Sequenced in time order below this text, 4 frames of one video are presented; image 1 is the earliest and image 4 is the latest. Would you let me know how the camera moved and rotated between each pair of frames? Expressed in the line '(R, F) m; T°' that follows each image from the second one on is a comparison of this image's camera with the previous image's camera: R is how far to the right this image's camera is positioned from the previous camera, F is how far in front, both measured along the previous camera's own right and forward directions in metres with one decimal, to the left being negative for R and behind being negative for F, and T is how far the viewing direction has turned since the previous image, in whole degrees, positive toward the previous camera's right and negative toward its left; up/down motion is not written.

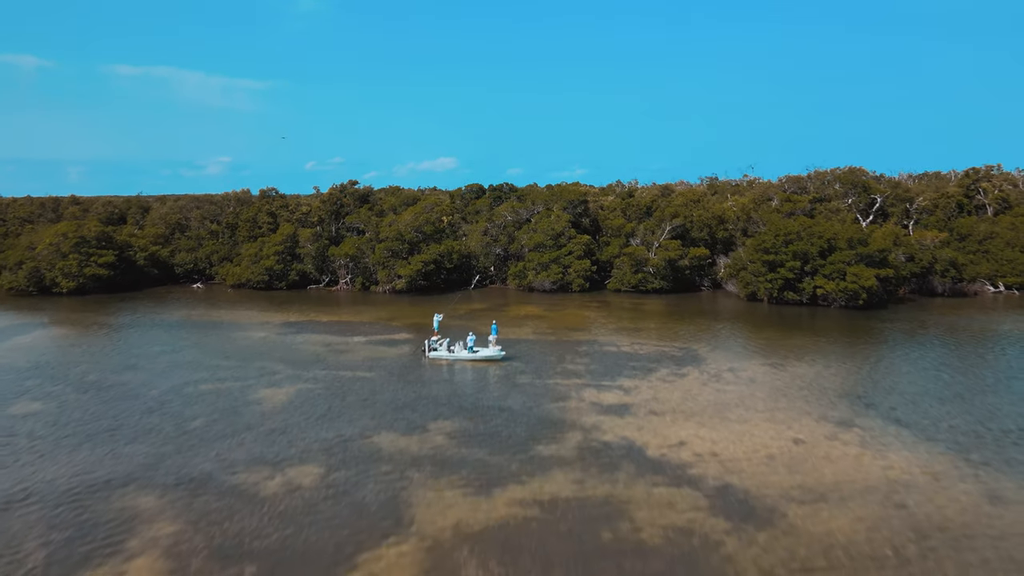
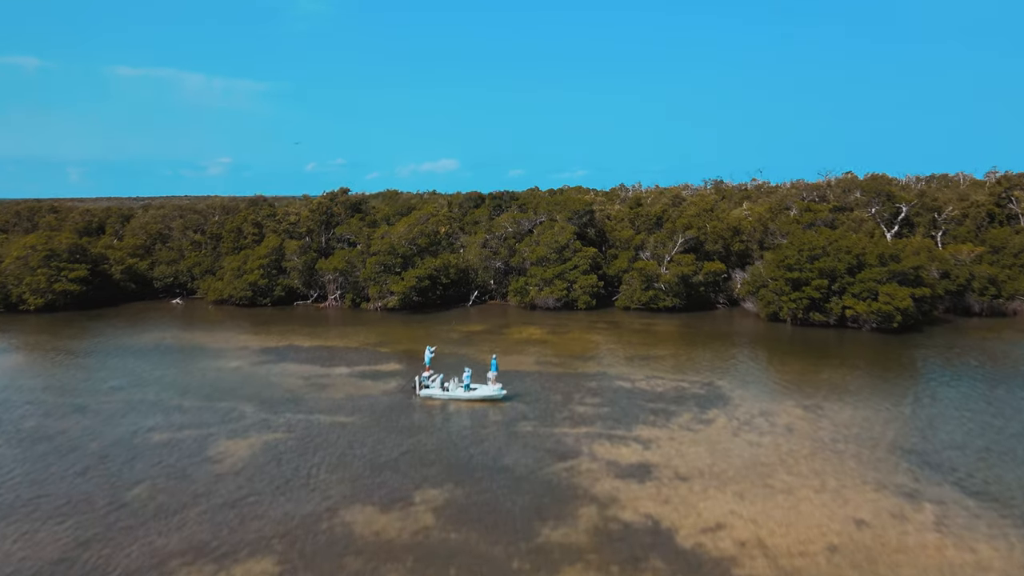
(0.0, +2.5) m; 0°
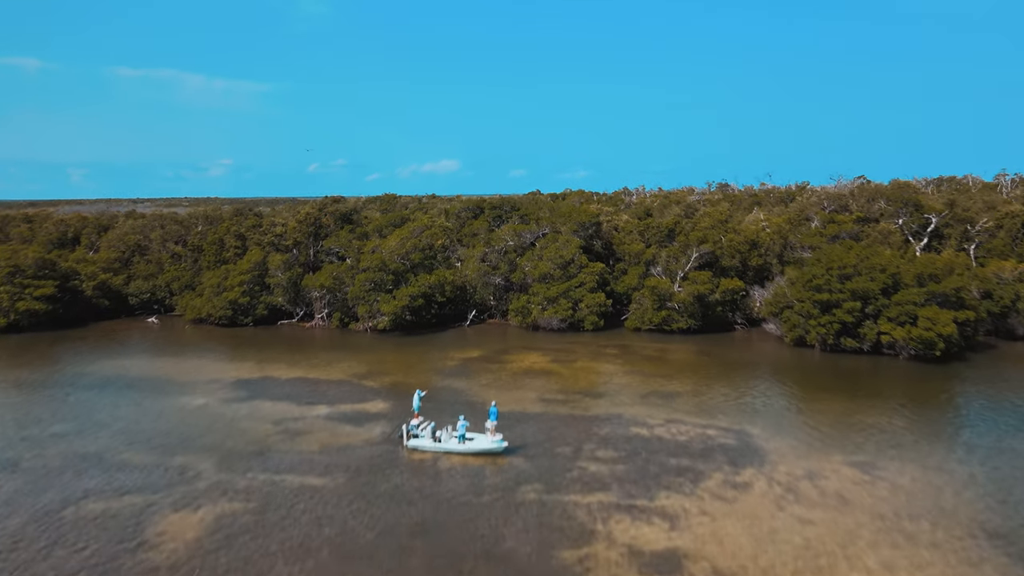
(0.0, +2.6) m; 0°
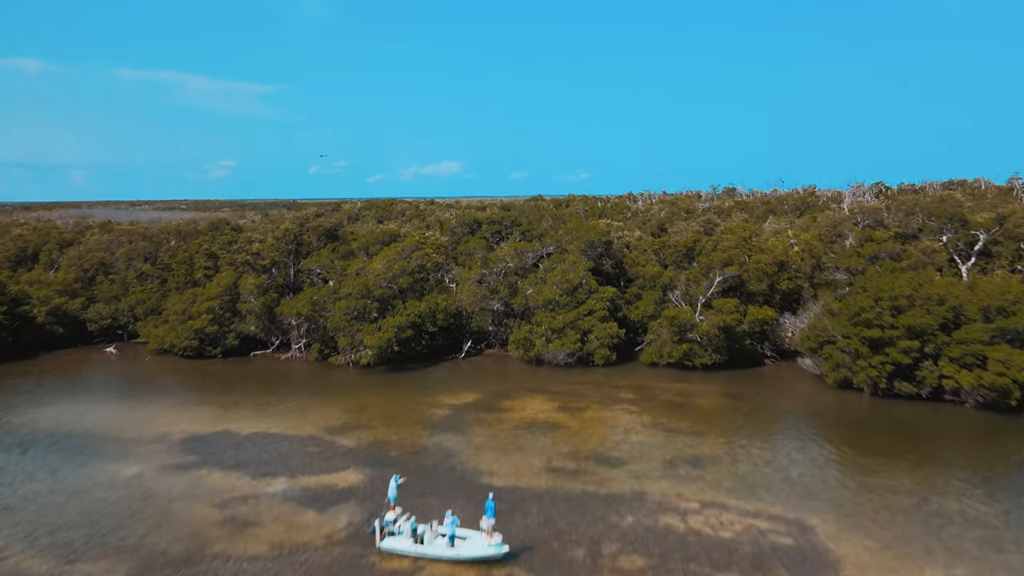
(0.0, +3.6) m; 0°
